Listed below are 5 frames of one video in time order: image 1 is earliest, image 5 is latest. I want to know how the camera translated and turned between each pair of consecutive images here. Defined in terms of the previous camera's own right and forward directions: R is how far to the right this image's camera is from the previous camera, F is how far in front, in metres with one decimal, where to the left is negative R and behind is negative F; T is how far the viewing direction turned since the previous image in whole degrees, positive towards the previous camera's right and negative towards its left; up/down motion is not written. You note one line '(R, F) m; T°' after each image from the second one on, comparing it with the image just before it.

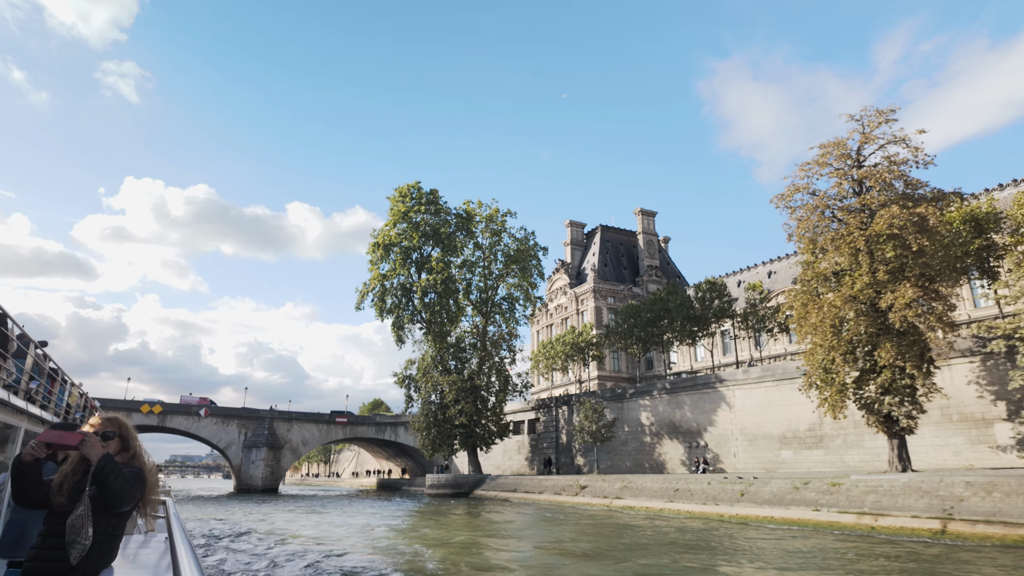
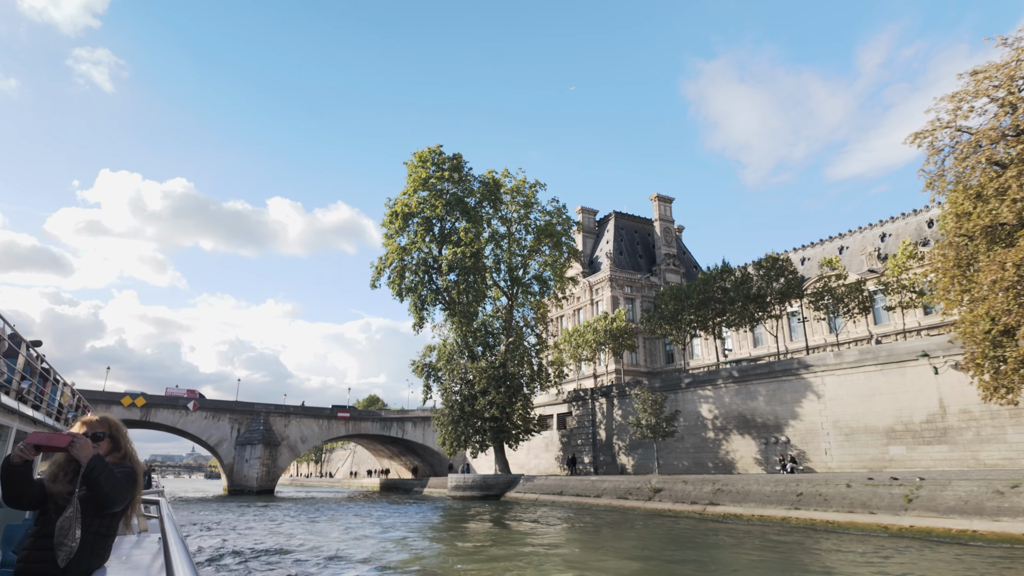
(-2.9, +4.5) m; +1°
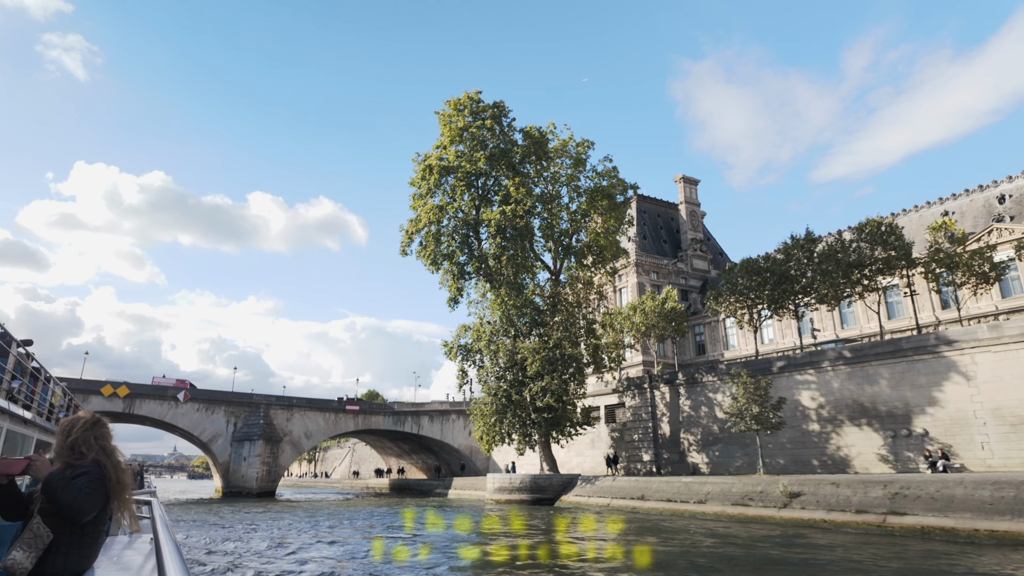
(-3.3, +5.1) m; +1°
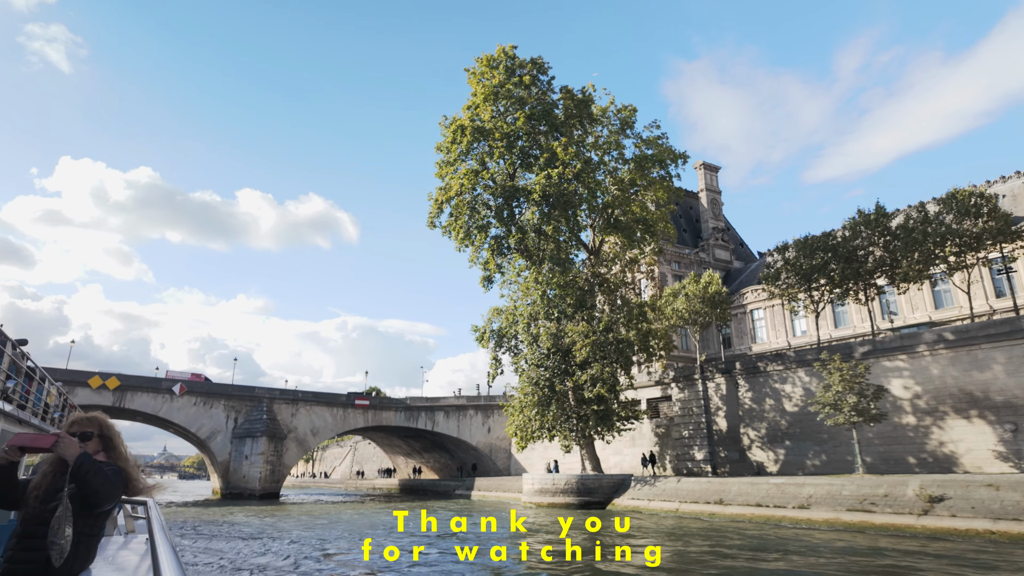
(-2.1, +3.3) m; +1°
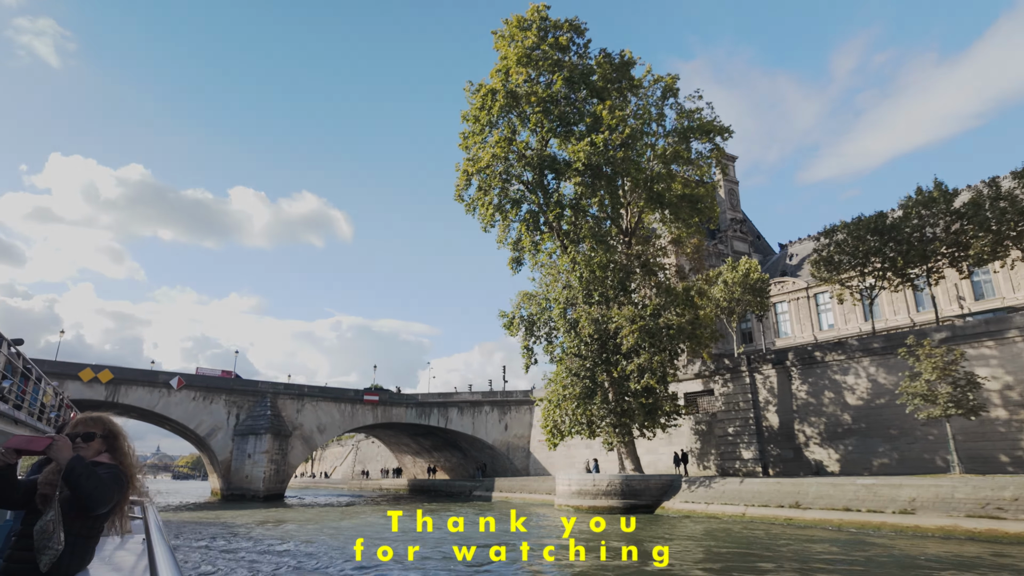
(-1.6, +2.4) m; +1°
